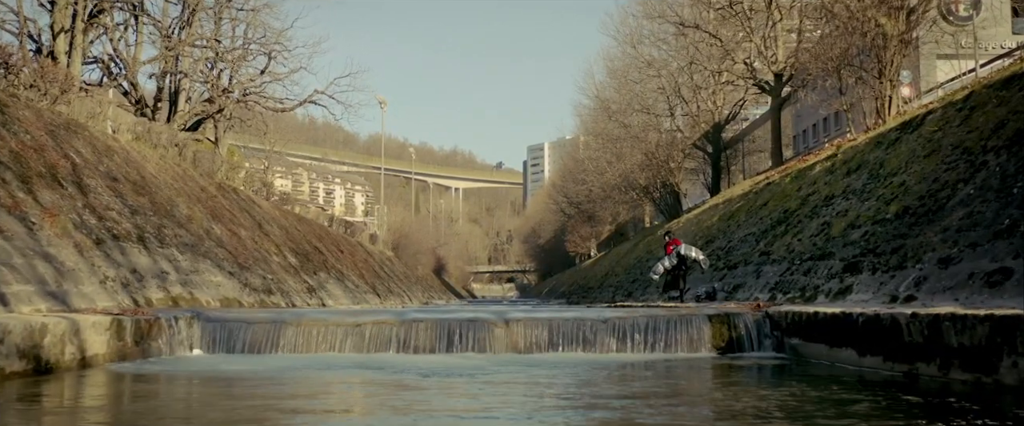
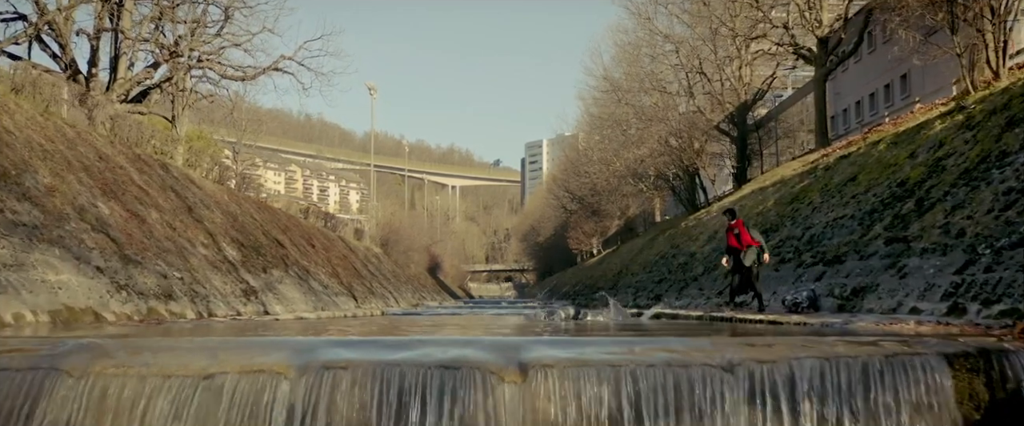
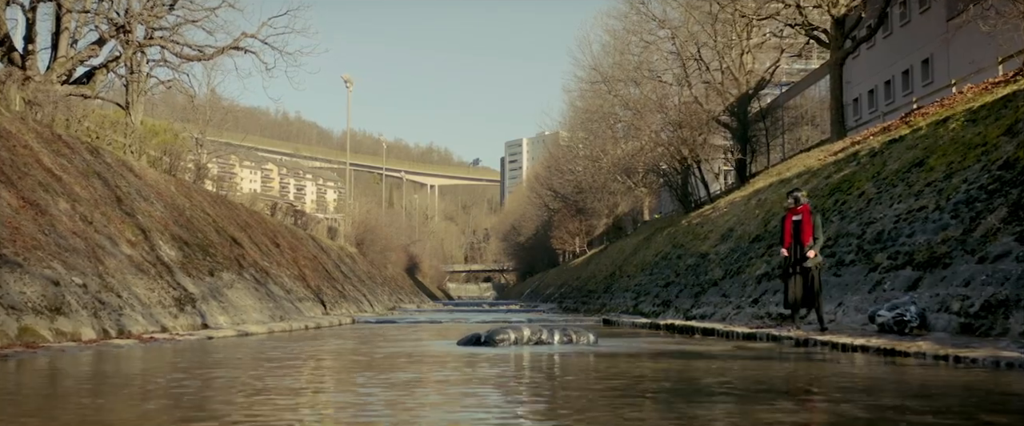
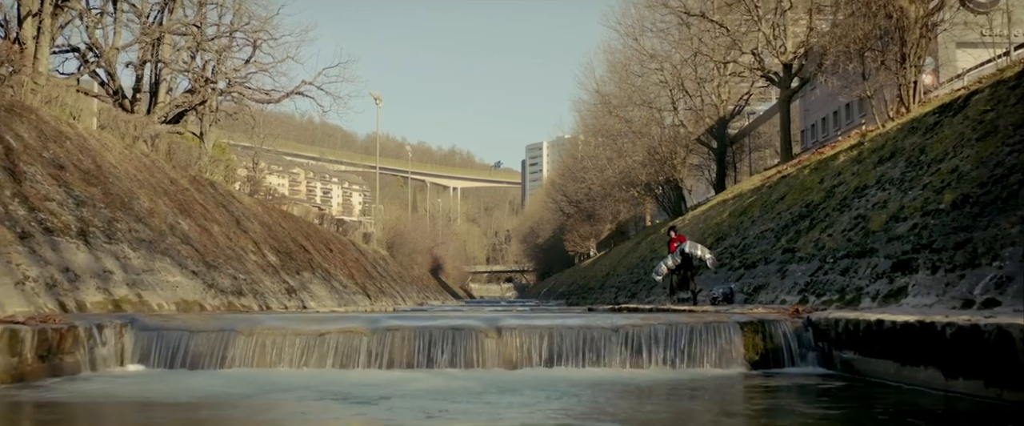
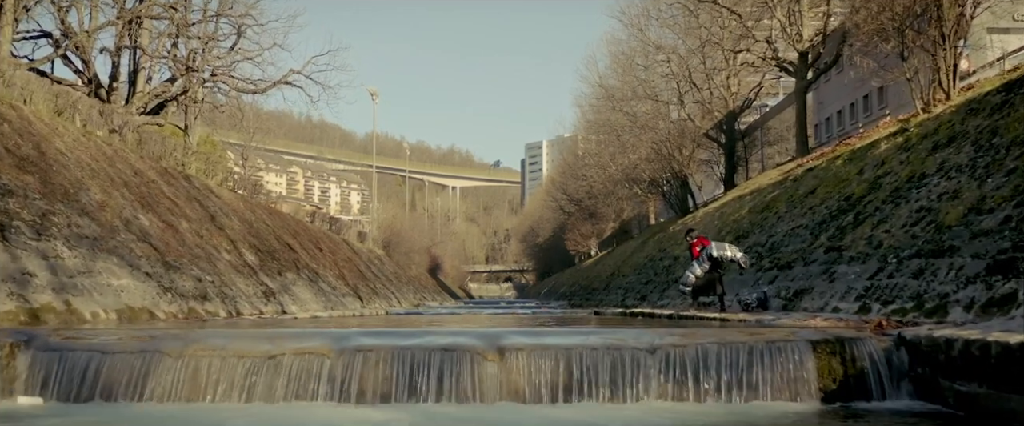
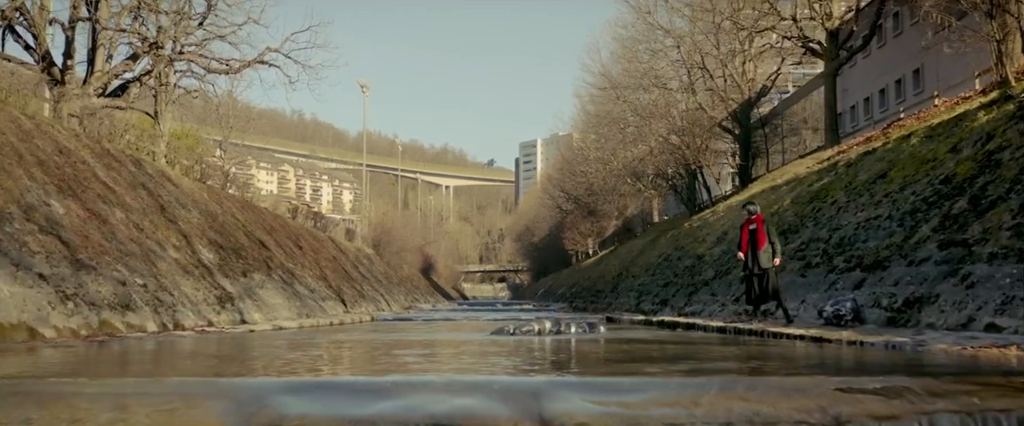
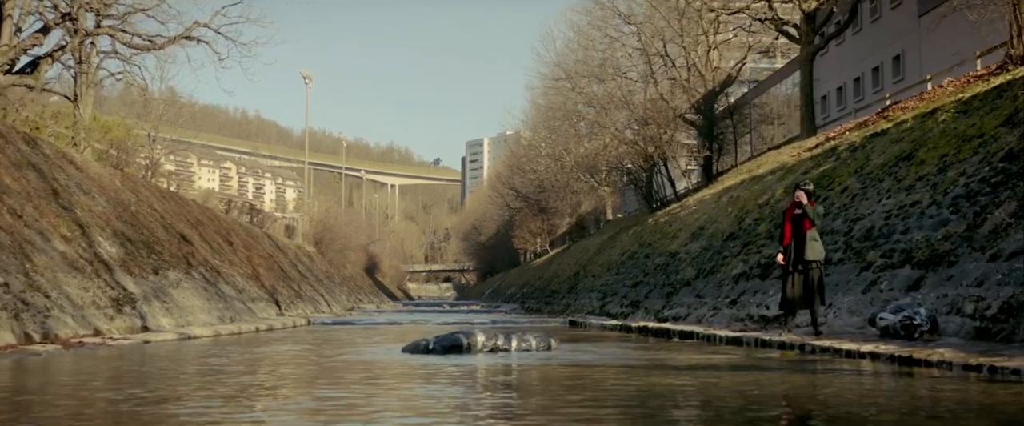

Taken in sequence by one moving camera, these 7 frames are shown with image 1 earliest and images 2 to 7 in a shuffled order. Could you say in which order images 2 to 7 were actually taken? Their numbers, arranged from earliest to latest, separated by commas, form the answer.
4, 5, 2, 6, 3, 7
